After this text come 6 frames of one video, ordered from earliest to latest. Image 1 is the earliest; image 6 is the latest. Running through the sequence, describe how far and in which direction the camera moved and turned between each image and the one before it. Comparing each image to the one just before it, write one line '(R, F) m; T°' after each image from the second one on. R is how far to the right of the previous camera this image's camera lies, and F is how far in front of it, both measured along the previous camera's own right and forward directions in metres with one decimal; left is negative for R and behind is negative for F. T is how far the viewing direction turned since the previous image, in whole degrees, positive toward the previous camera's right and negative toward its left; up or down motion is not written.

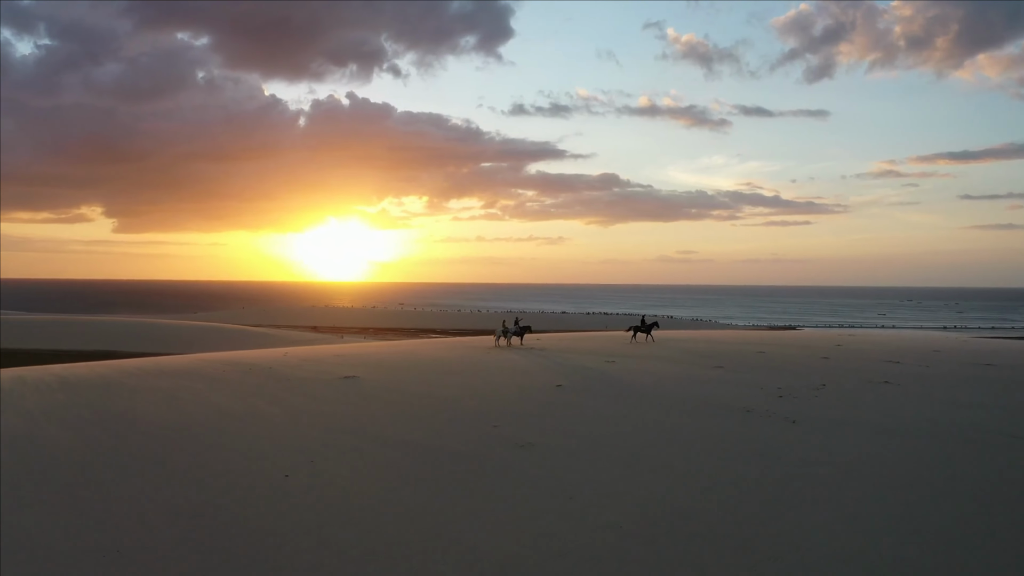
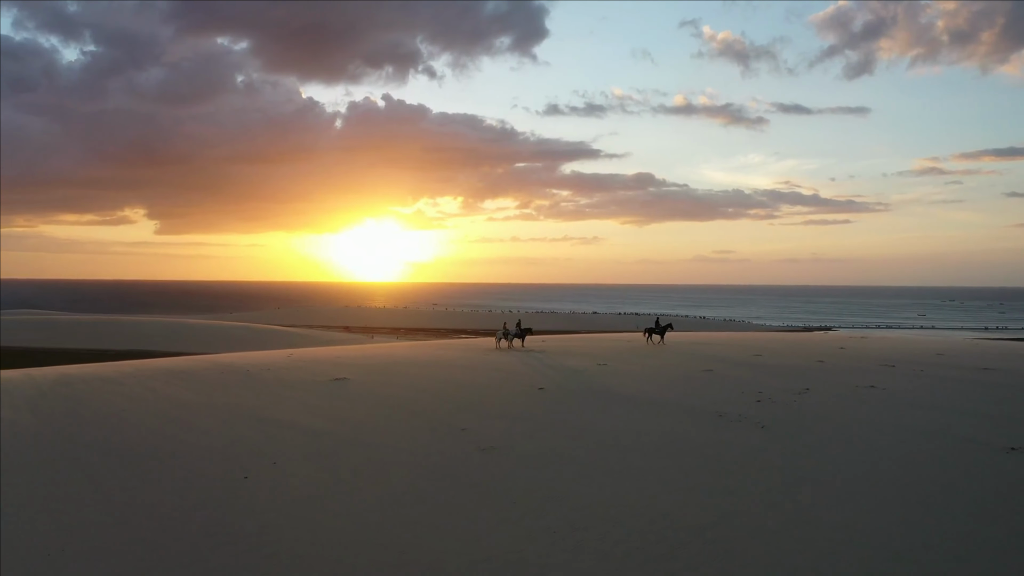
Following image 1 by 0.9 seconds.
(+0.6, 0.0) m; -2°
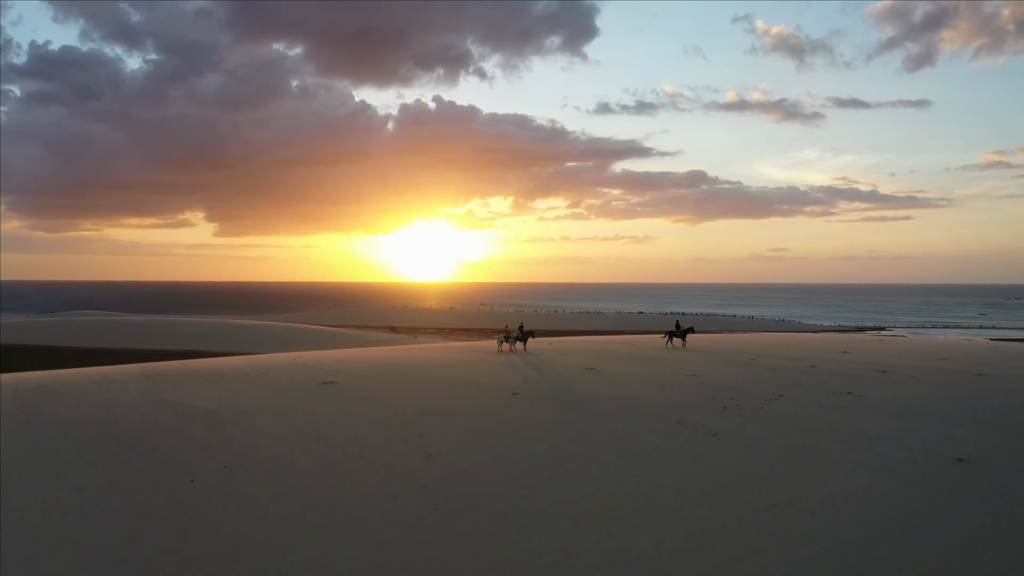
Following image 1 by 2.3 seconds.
(+0.9, -0.1) m; -2°
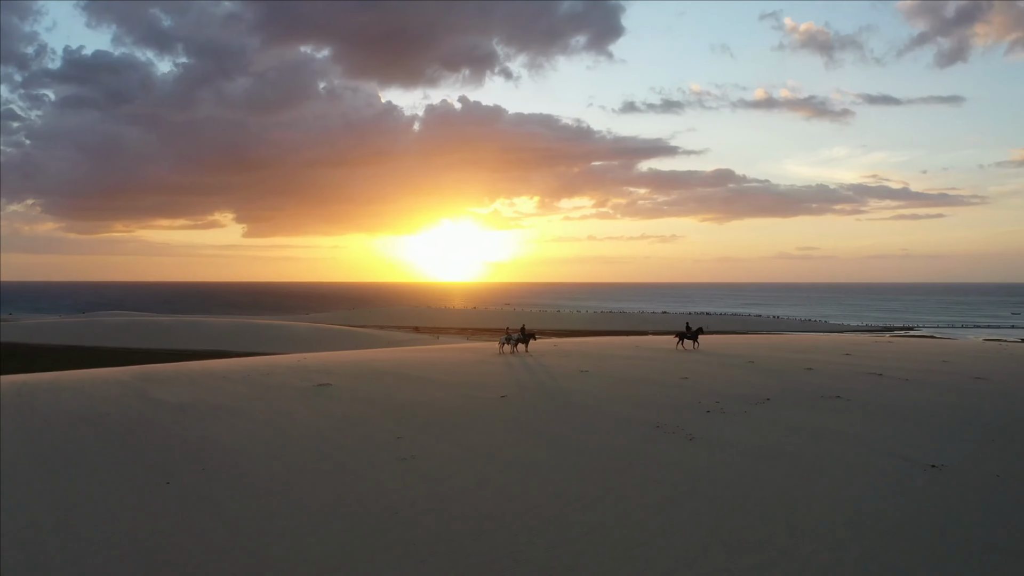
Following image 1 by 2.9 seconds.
(+0.5, 0.0) m; -1°
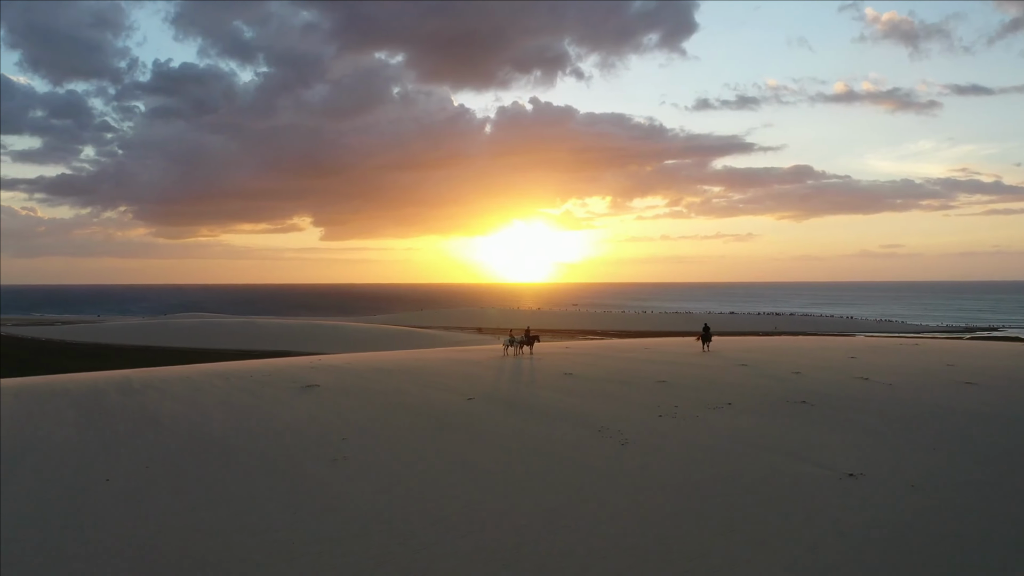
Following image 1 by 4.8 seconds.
(+1.3, -0.1) m; -3°
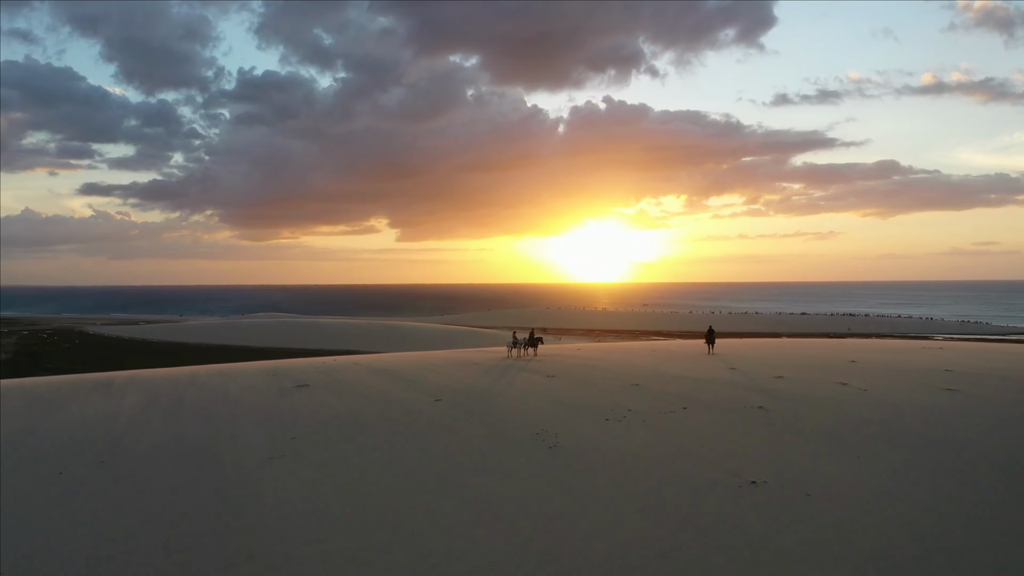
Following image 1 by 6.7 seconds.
(+1.4, -0.2) m; -3°
